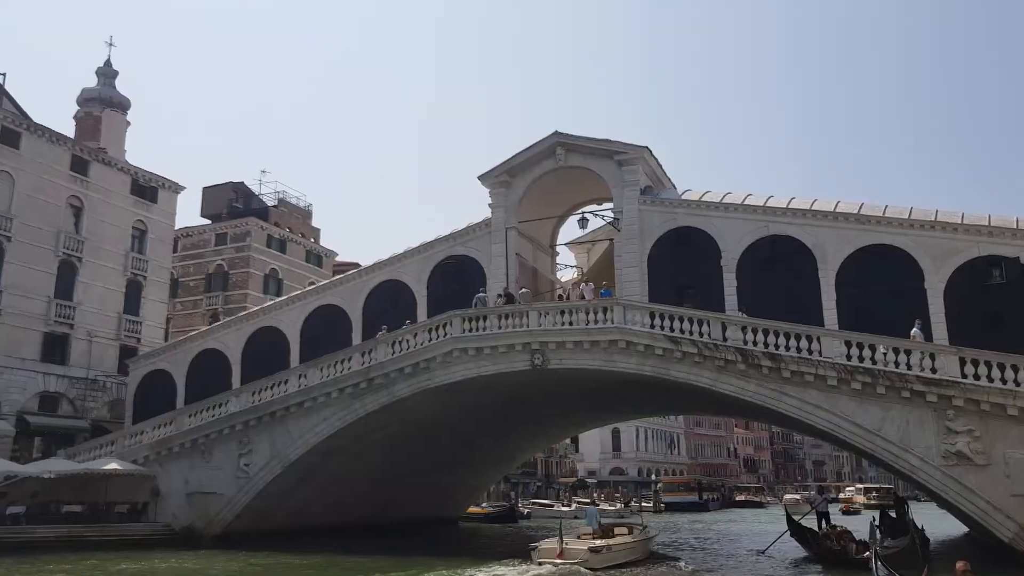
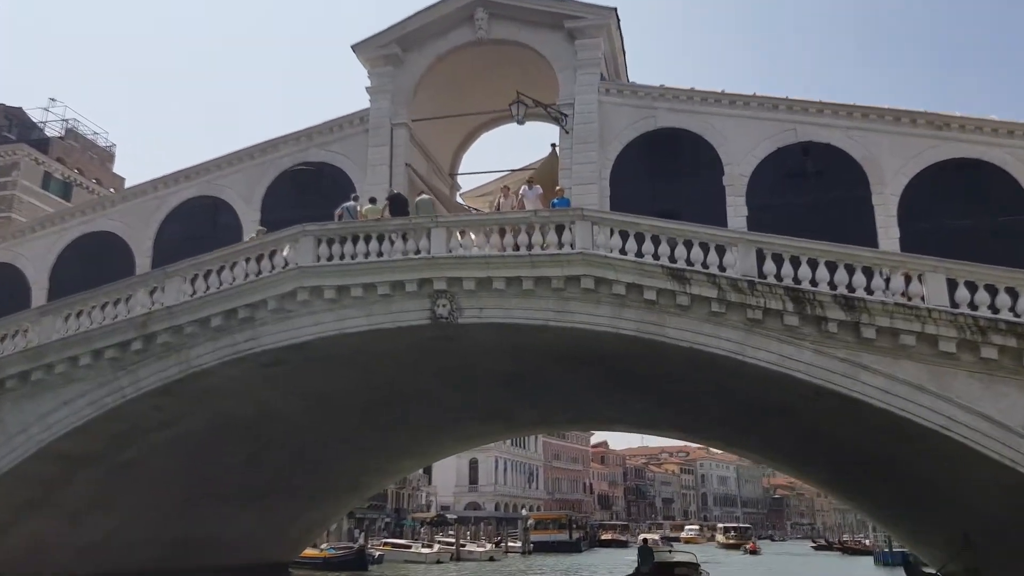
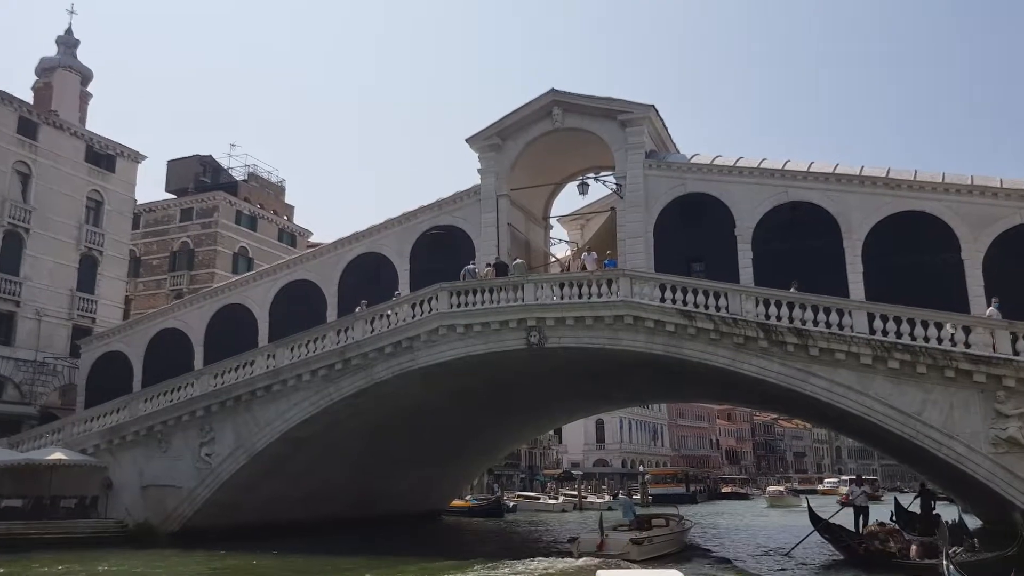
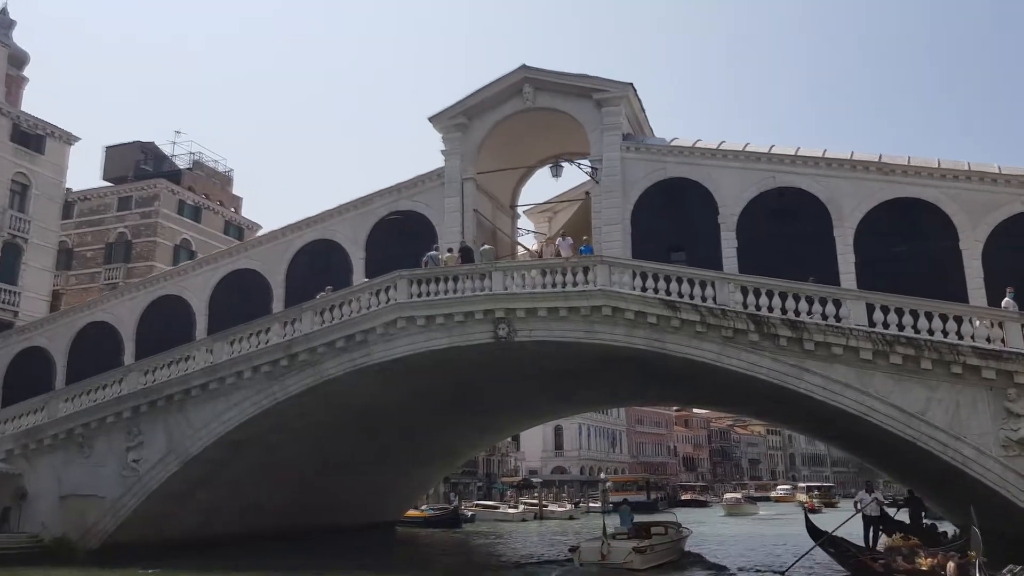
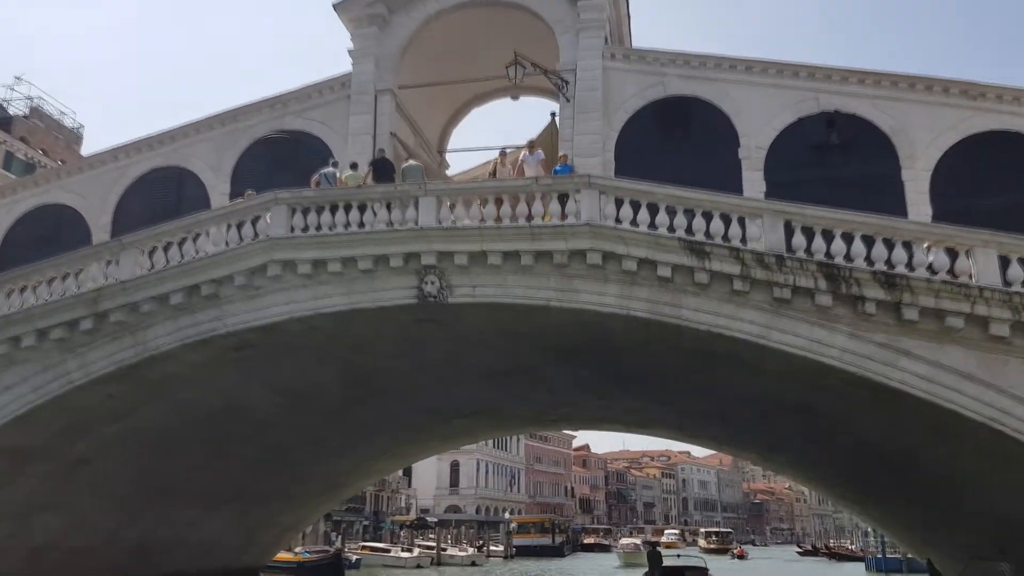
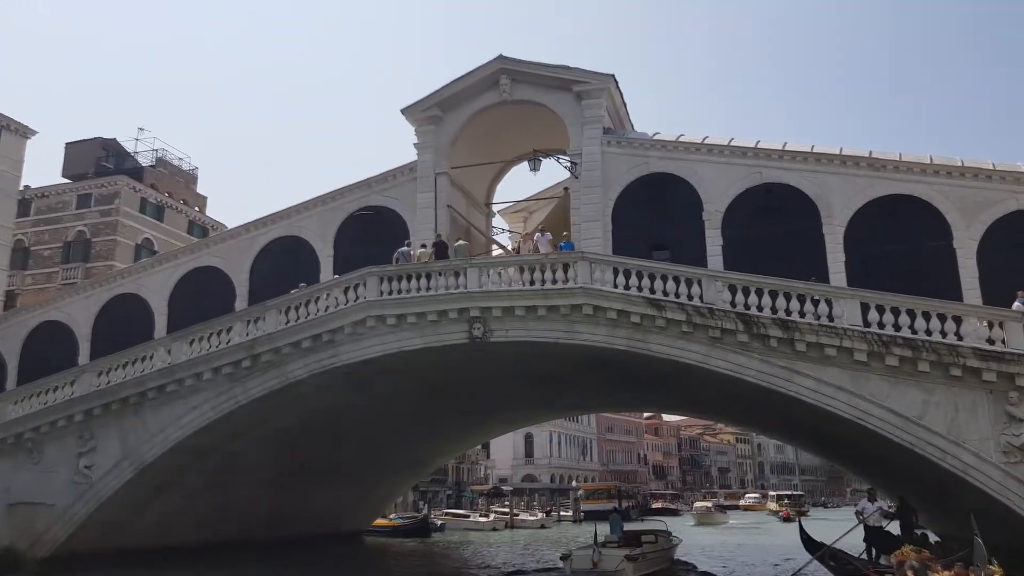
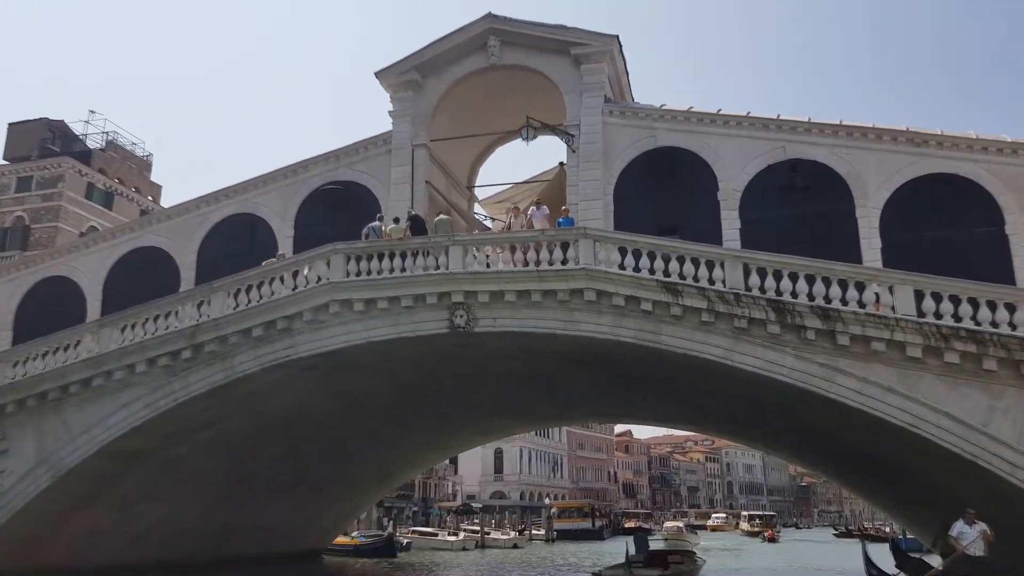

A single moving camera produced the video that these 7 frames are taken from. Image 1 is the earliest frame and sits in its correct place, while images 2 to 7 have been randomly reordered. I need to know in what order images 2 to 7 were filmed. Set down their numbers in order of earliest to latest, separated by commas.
3, 4, 6, 7, 2, 5
